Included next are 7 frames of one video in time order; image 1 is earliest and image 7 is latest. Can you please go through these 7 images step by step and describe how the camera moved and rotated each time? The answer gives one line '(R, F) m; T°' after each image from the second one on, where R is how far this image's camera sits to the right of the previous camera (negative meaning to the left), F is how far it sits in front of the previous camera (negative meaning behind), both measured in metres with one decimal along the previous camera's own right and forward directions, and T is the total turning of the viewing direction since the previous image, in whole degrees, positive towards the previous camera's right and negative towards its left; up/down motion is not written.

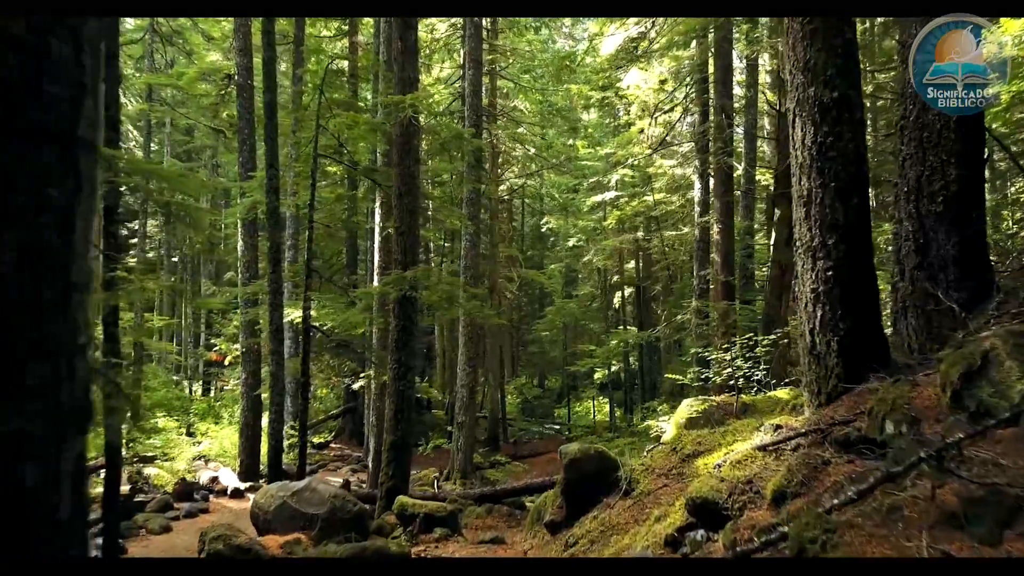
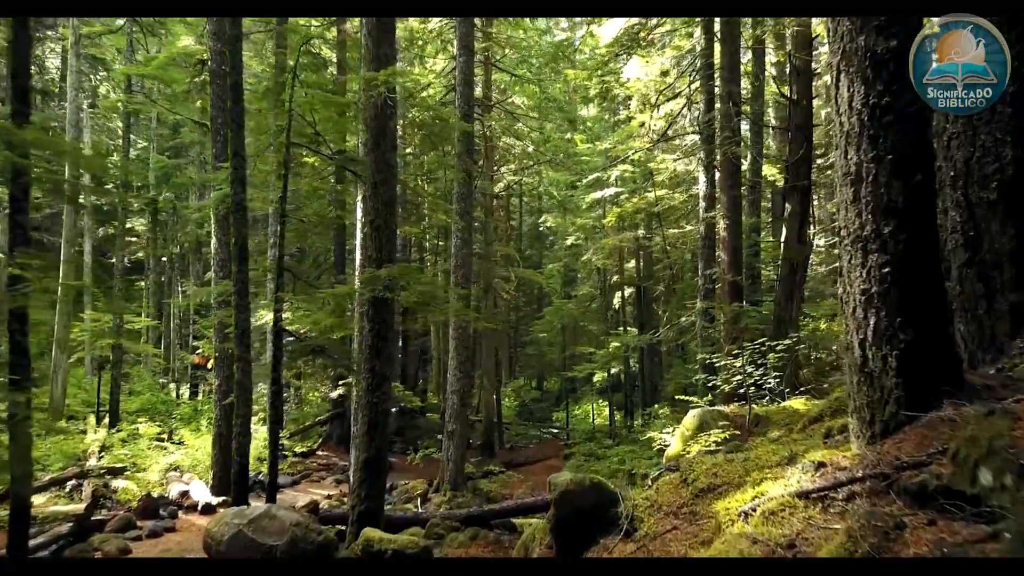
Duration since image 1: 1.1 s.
(+0.1, +0.7) m; 0°
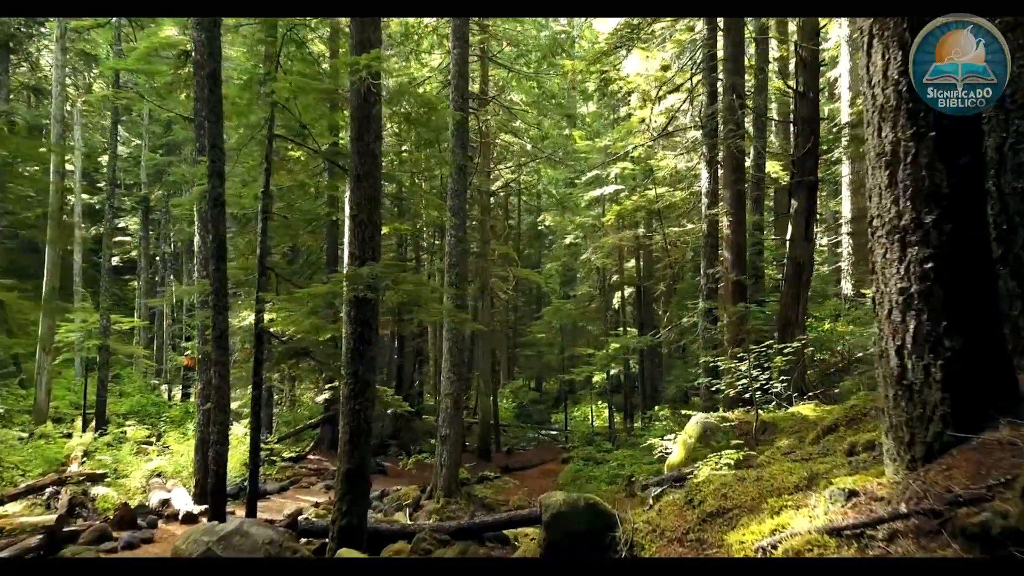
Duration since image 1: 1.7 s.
(+0.1, +0.4) m; 0°
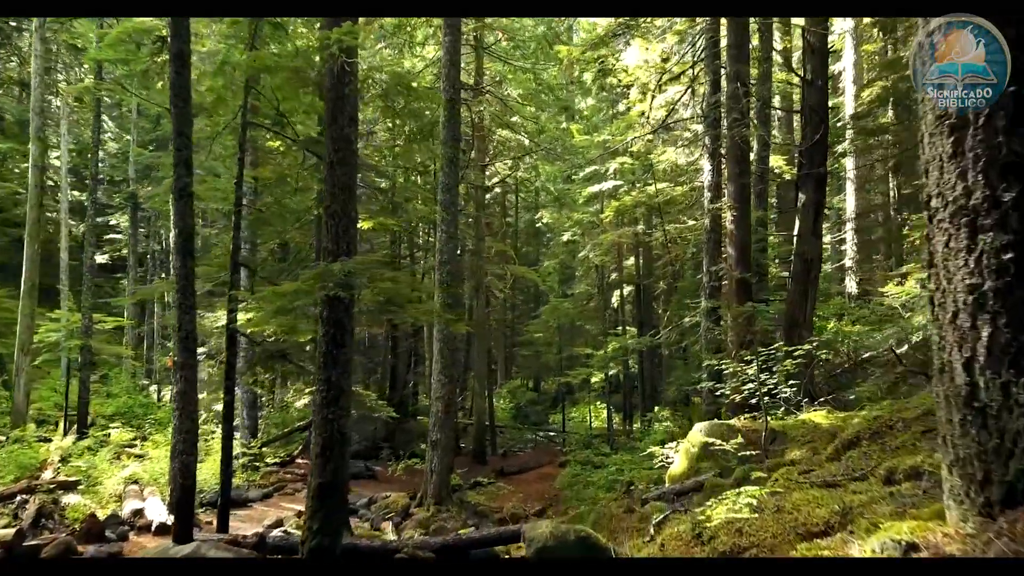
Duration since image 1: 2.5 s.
(+0.1, +0.5) m; 0°
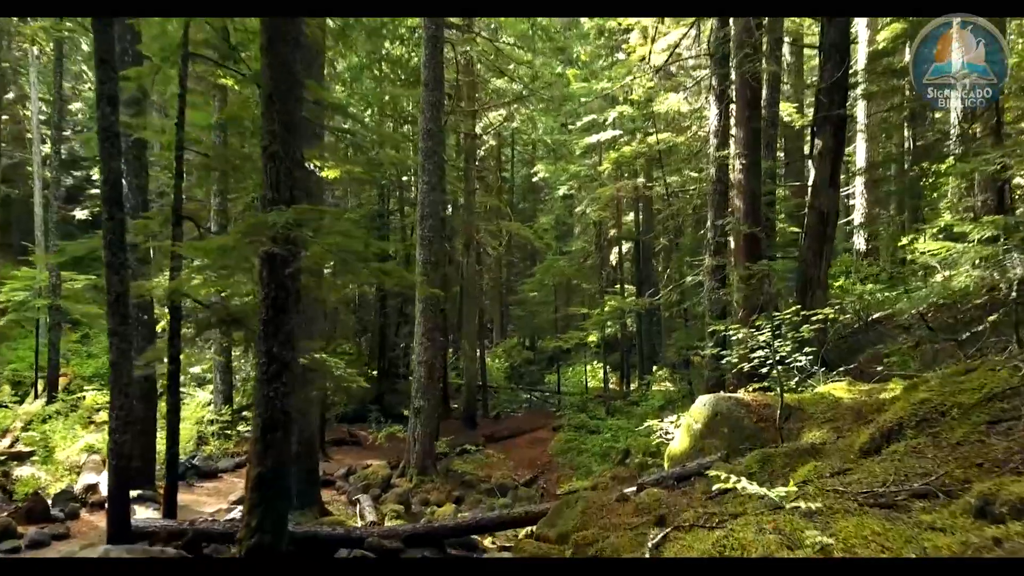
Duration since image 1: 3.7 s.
(+0.2, +0.9) m; 0°
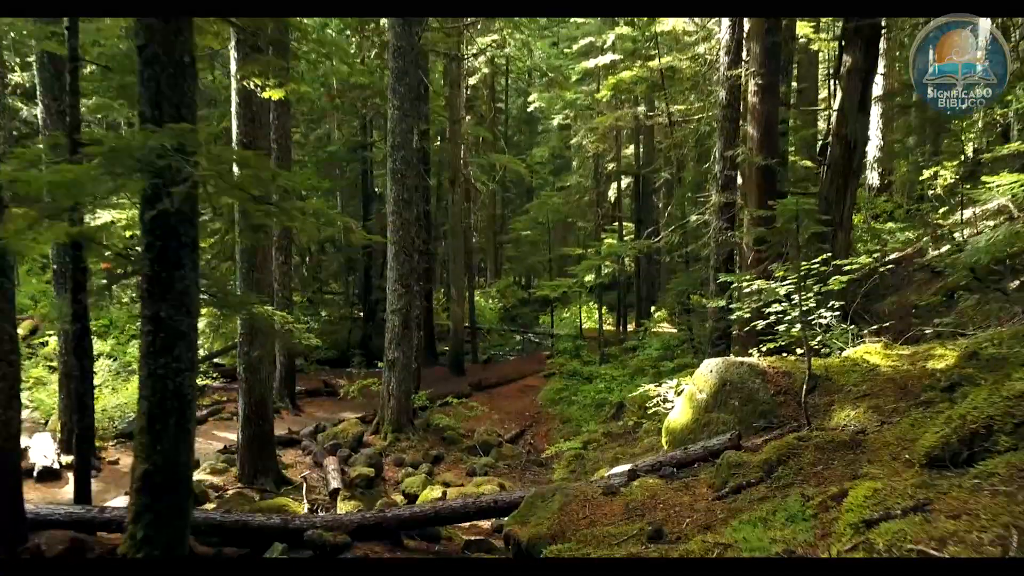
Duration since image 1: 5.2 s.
(+0.2, +1.1) m; 0°
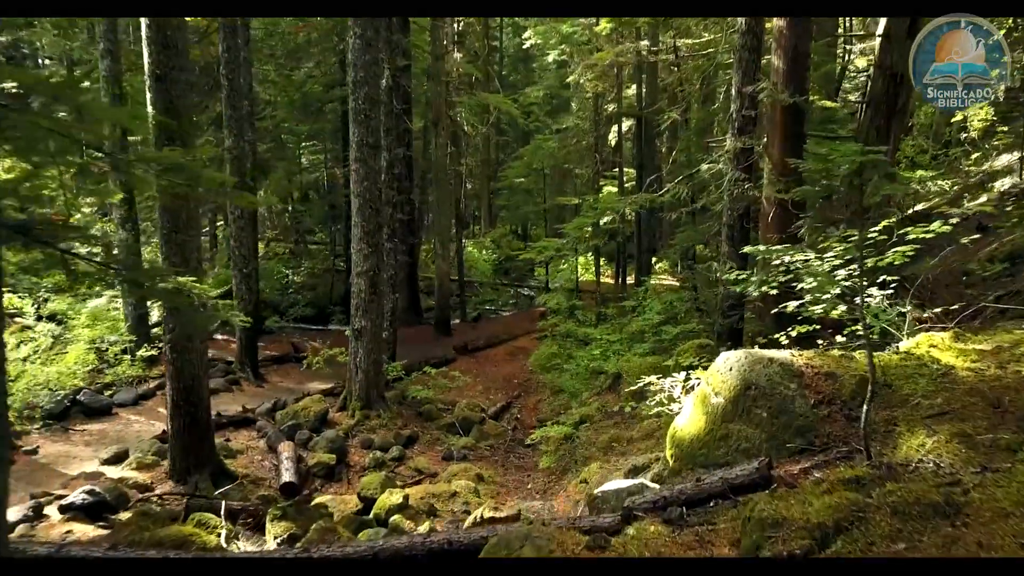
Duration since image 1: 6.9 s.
(+0.2, +1.2) m; 0°
